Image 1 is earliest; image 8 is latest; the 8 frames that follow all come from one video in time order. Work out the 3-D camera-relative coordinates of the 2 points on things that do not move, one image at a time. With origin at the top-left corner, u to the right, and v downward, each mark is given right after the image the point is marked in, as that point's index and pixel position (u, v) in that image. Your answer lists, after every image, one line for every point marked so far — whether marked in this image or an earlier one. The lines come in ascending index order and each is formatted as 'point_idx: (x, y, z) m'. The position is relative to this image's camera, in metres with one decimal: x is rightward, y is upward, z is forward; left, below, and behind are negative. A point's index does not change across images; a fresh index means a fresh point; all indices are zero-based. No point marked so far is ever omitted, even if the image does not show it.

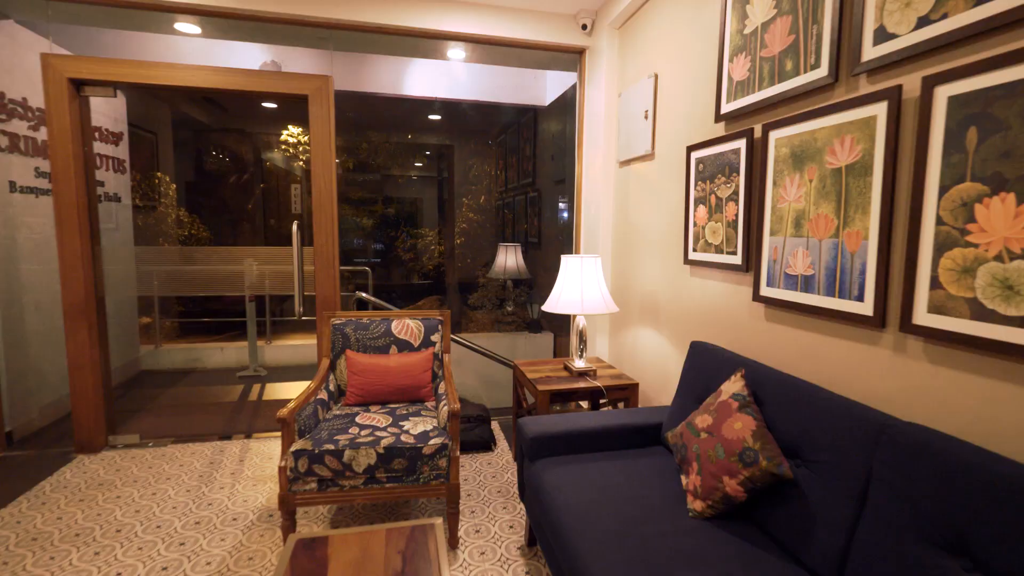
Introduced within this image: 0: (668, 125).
0: (+0.7, +0.8, +2.4) m
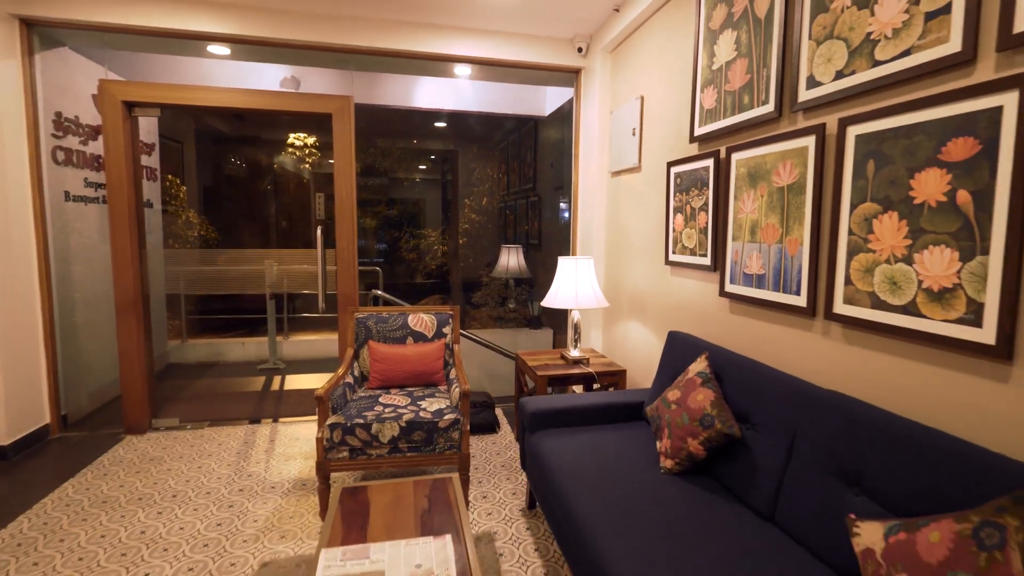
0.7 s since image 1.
0: (+0.8, +0.8, +2.7) m
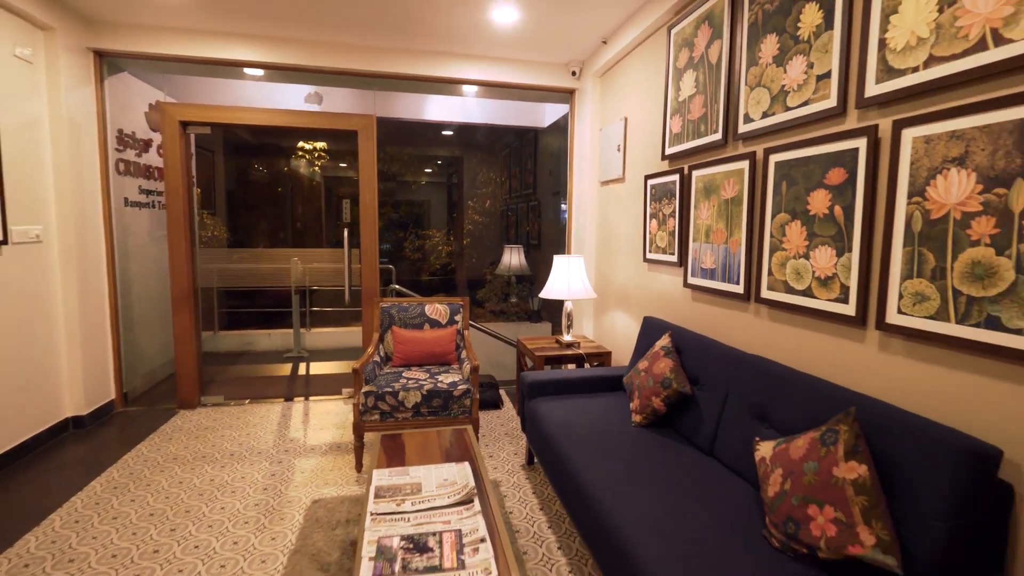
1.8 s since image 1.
0: (+0.8, +0.8, +3.2) m
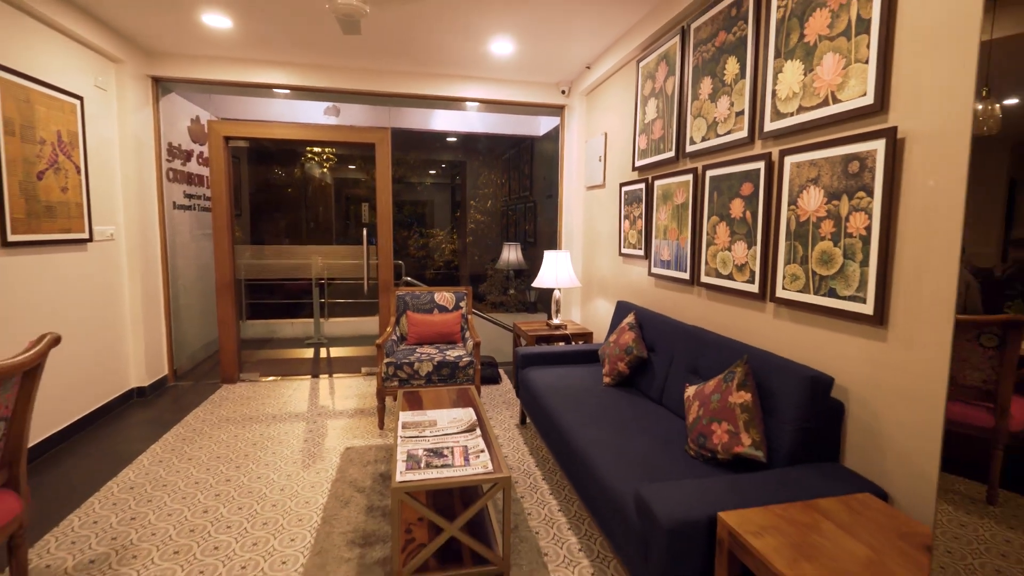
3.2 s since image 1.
0: (+0.7, +0.9, +3.7) m
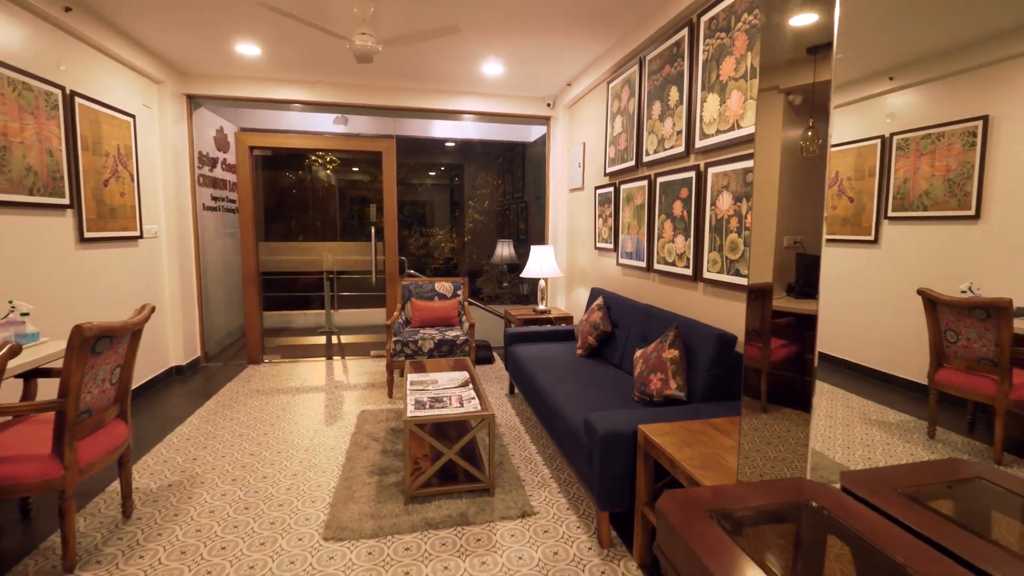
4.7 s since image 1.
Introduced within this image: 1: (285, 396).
0: (+0.7, +1.0, +4.3) m
1: (-1.8, -0.8, +3.9) m
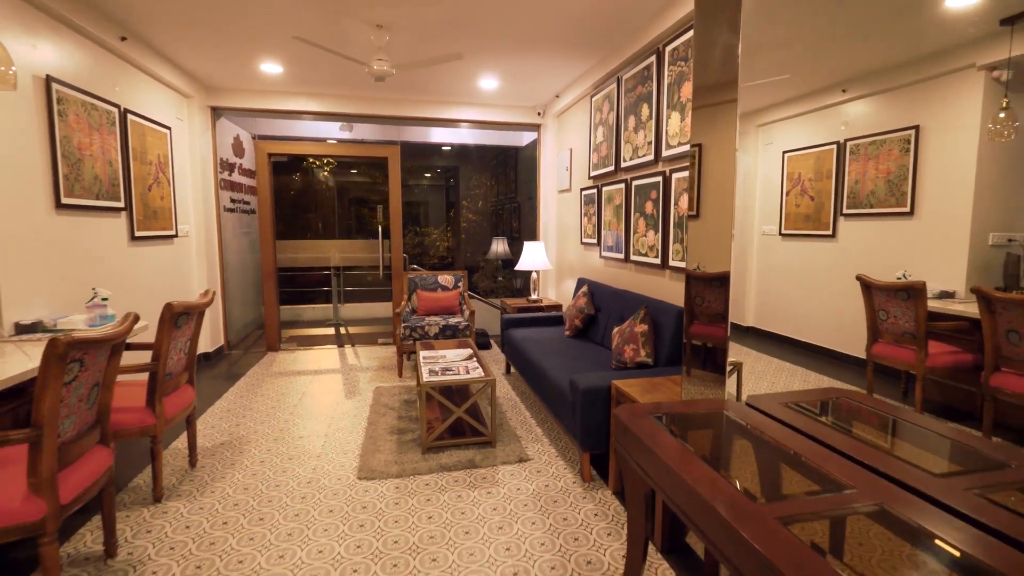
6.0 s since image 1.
0: (+0.6, +1.1, +4.8) m
1: (-1.8, -0.8, +4.3) m
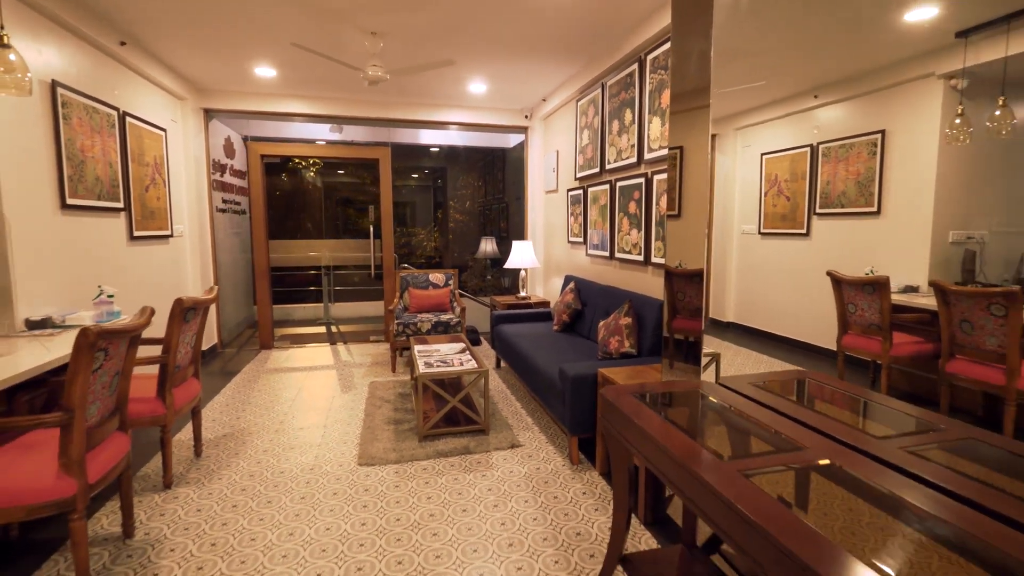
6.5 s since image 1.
0: (+0.5, +1.1, +4.9) m
1: (-1.9, -0.8, +4.5) m
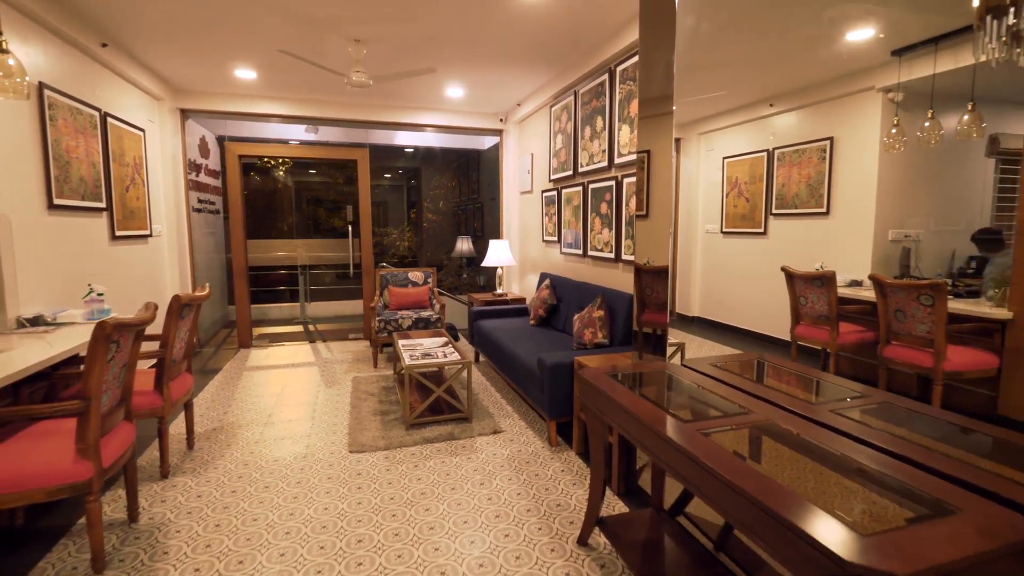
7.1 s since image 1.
0: (+0.3, +1.1, +5.1) m
1: (-2.1, -0.7, +4.5) m
